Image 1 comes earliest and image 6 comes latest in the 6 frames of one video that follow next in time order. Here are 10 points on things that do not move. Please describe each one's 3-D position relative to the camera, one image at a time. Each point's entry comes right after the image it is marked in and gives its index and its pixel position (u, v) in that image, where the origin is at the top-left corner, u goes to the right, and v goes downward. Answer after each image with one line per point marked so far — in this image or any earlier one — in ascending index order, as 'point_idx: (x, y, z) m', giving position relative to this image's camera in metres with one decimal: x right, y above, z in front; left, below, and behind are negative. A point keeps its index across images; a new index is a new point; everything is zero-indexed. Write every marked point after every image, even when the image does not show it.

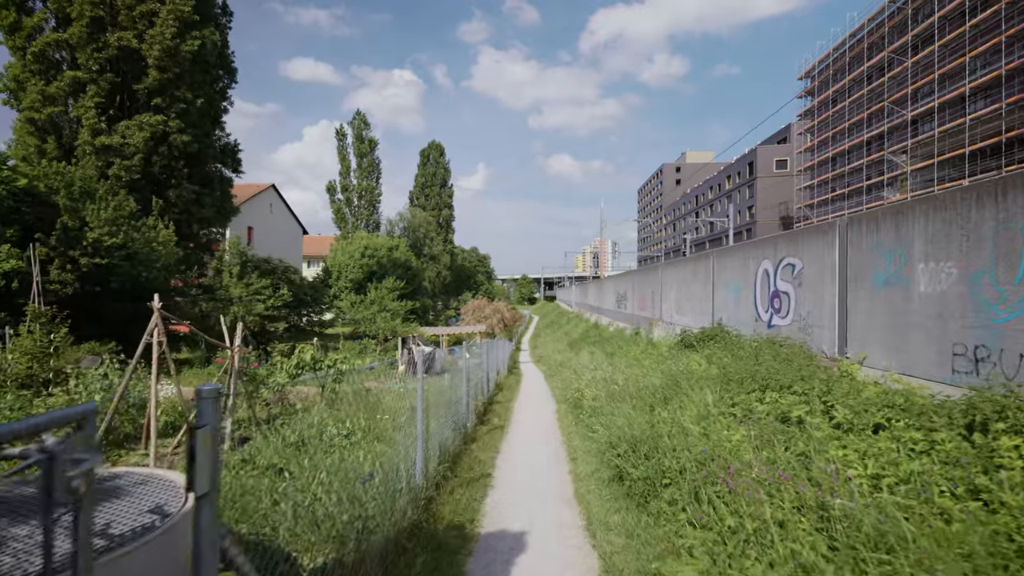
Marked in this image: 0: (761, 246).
0: (+6.0, +1.0, +10.2) m
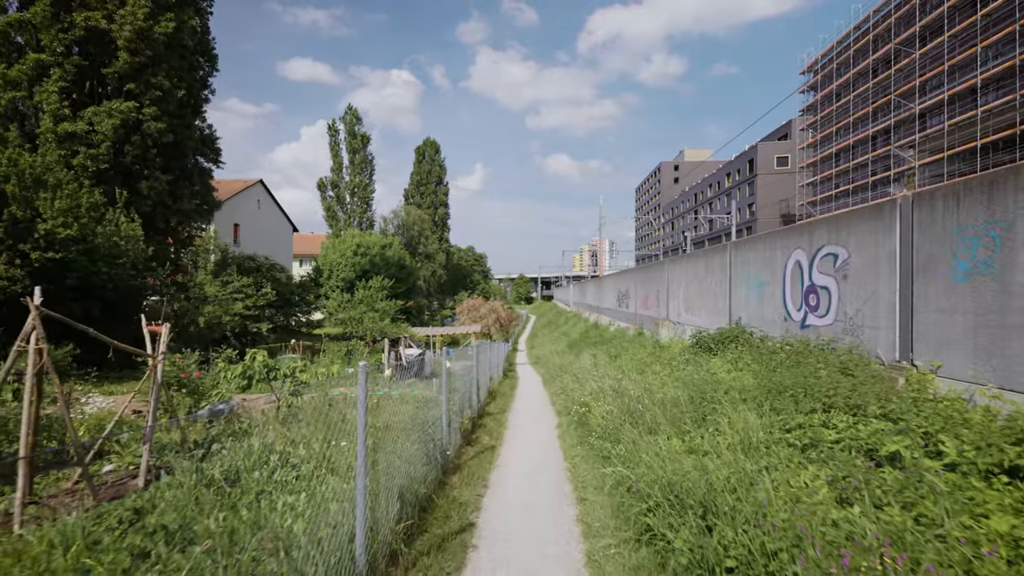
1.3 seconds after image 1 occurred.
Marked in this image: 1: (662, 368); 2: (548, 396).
0: (+5.9, +1.1, +8.9) m
1: (+3.6, -2.0, +10.0) m
2: (+1.1, -3.4, +13.2) m
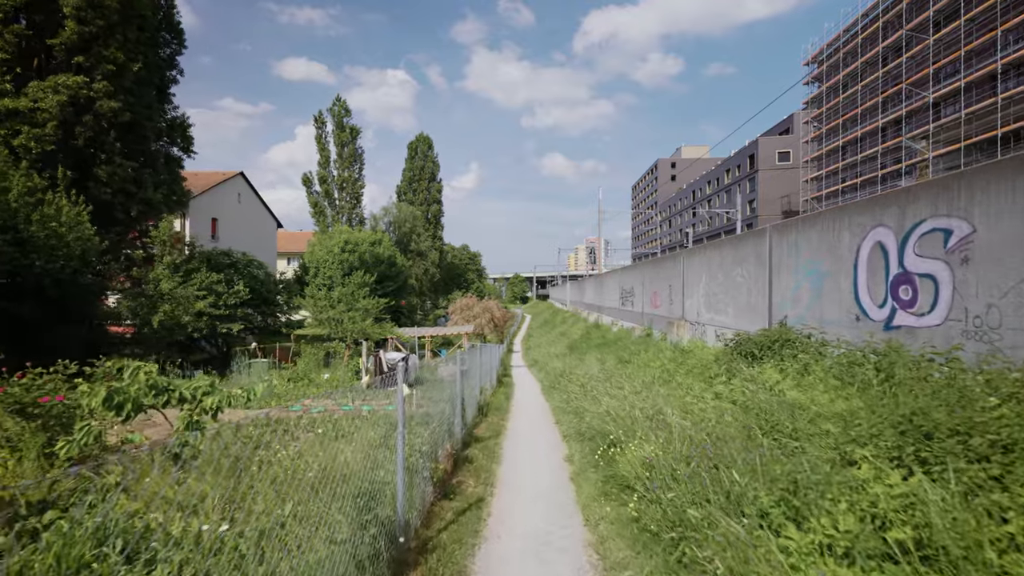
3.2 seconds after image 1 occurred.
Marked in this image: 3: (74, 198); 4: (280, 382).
0: (+5.8, +1.3, +6.9) m
1: (+3.5, -1.8, +7.9) m
2: (+1.0, -3.3, +11.1) m
3: (-19.2, +3.9, +18.5) m
4: (-8.3, -3.4, +15.3) m
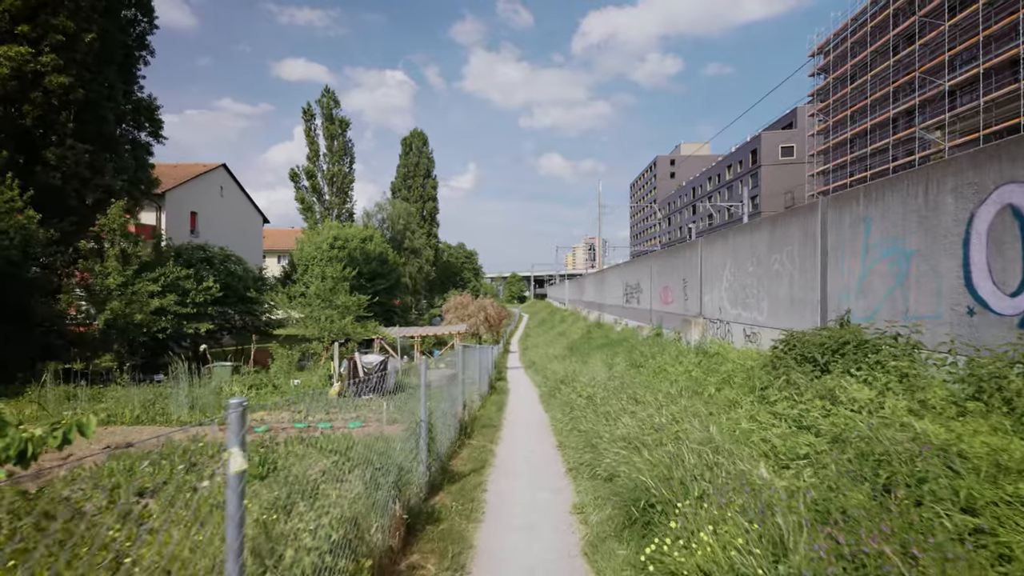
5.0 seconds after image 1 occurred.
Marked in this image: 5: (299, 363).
0: (+5.6, +1.5, +5.0) m
1: (+3.4, -1.6, +6.0) m
2: (+0.8, -3.1, +9.2) m
3: (-19.4, +4.1, +16.5) m
4: (-8.6, -3.2, +13.3) m
5: (-9.7, -3.4, +19.3) m
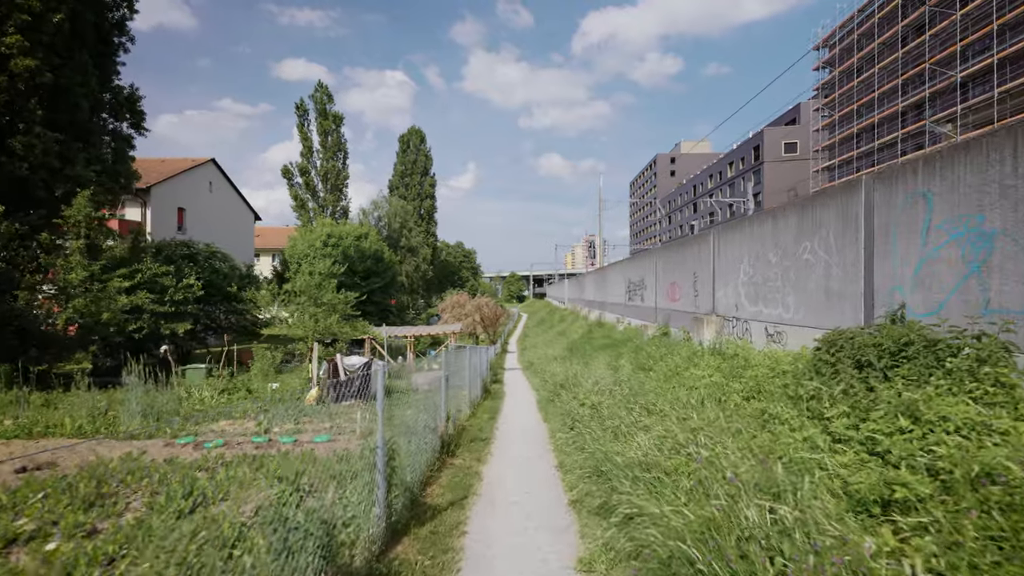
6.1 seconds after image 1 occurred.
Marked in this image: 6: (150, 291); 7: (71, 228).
0: (+5.5, +1.6, +3.8) m
1: (+3.2, -1.5, +4.9) m
2: (+0.7, -2.9, +8.1) m
3: (-19.6, +4.2, +15.3) m
4: (-8.7, -3.1, +12.1) m
5: (-9.9, -3.3, +18.1) m
6: (-16.3, -0.1, +18.9) m
7: (-16.9, +2.3, +16.3) m
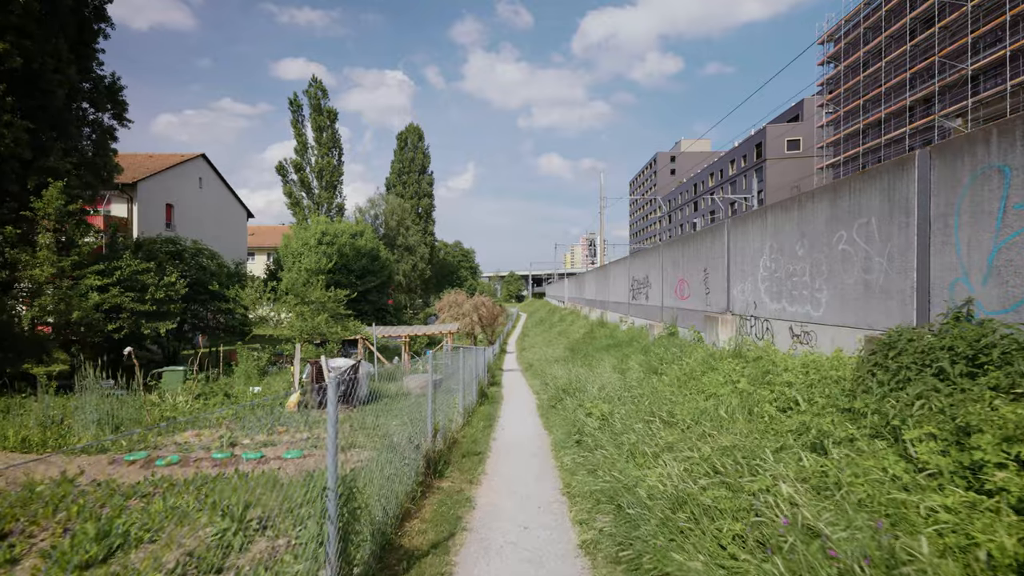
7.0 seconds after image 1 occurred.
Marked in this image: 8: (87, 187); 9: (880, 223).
0: (+5.5, +1.7, +2.9) m
1: (+3.2, -1.4, +4.0) m
2: (+0.7, -2.8, +7.1) m
3: (-19.6, +4.3, +14.3) m
4: (-8.7, -3.0, +11.2) m
5: (-9.9, -3.2, +17.2) m
6: (-16.3, 0.0, +17.9) m
7: (-17.0, +2.4, +15.3) m
8: (-19.7, +4.7, +19.3) m
9: (+5.6, +1.0, +6.5) m
